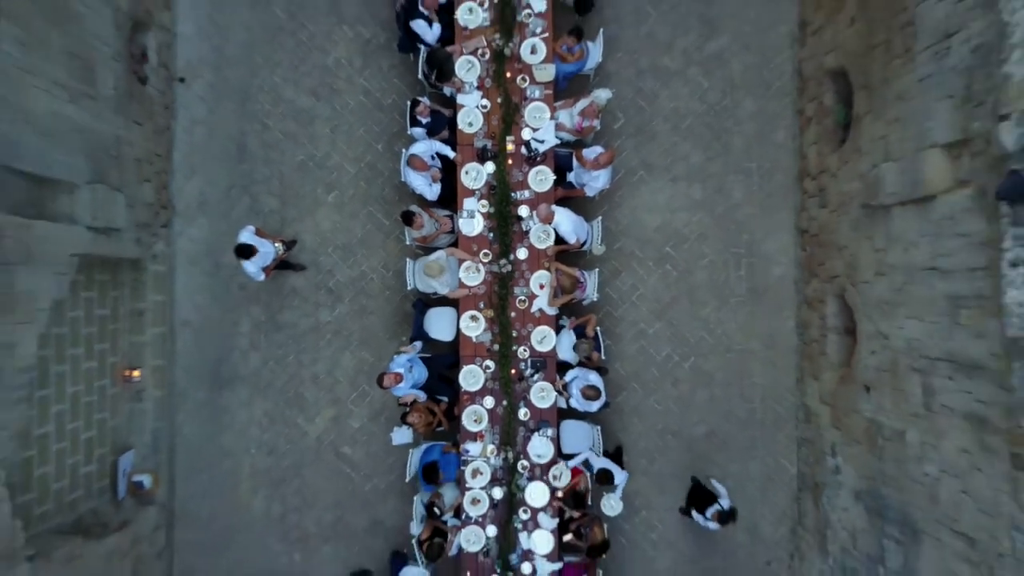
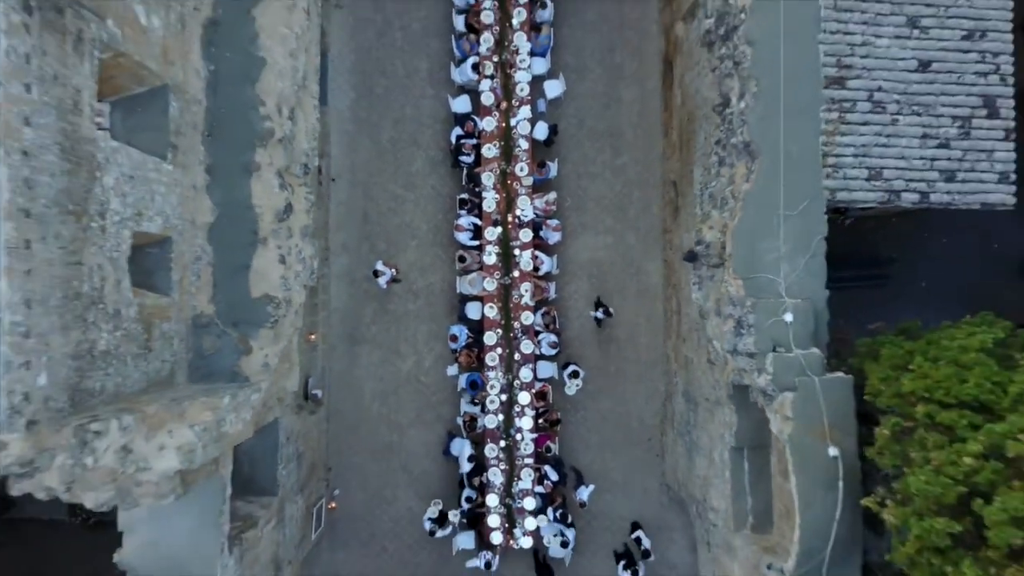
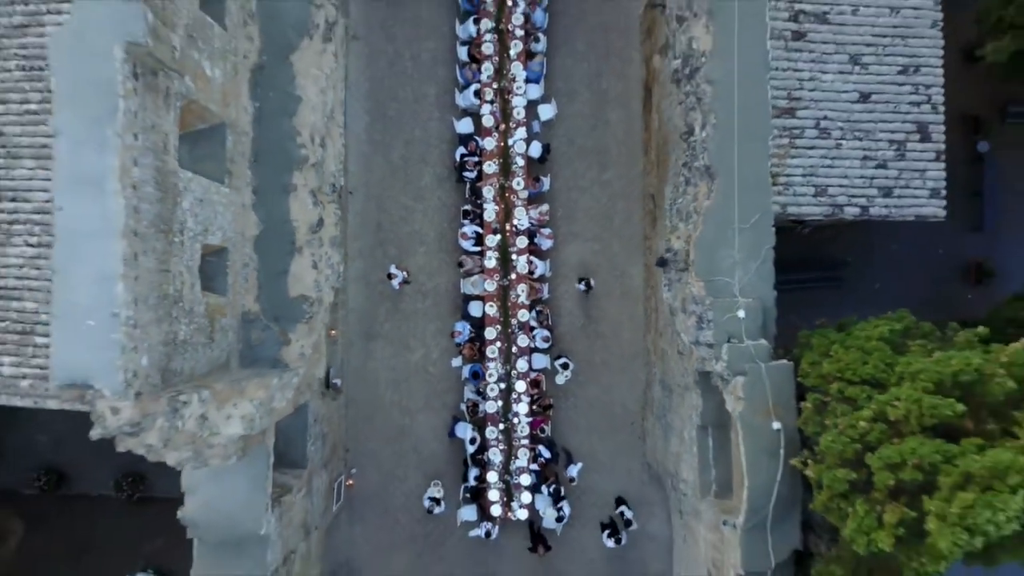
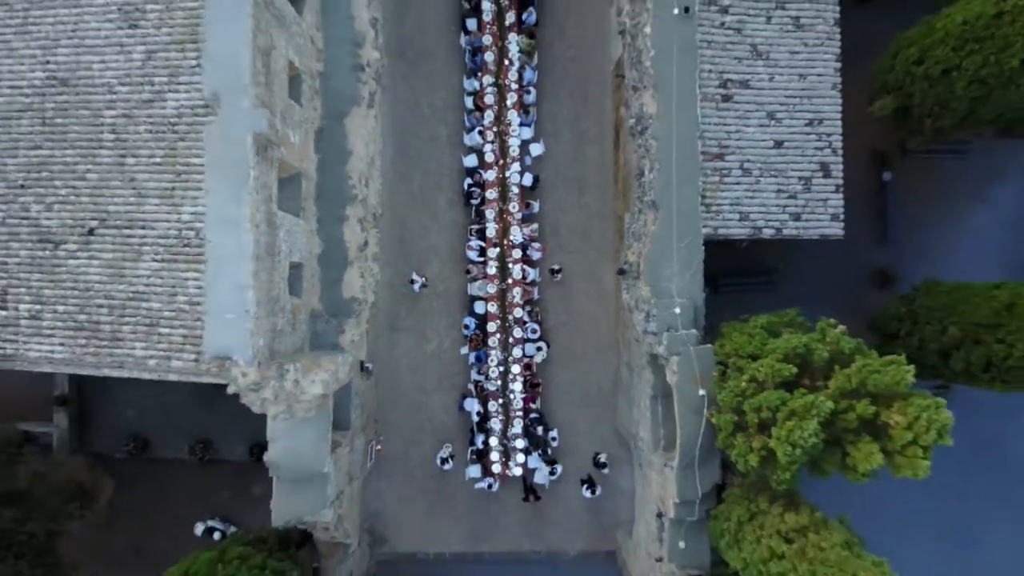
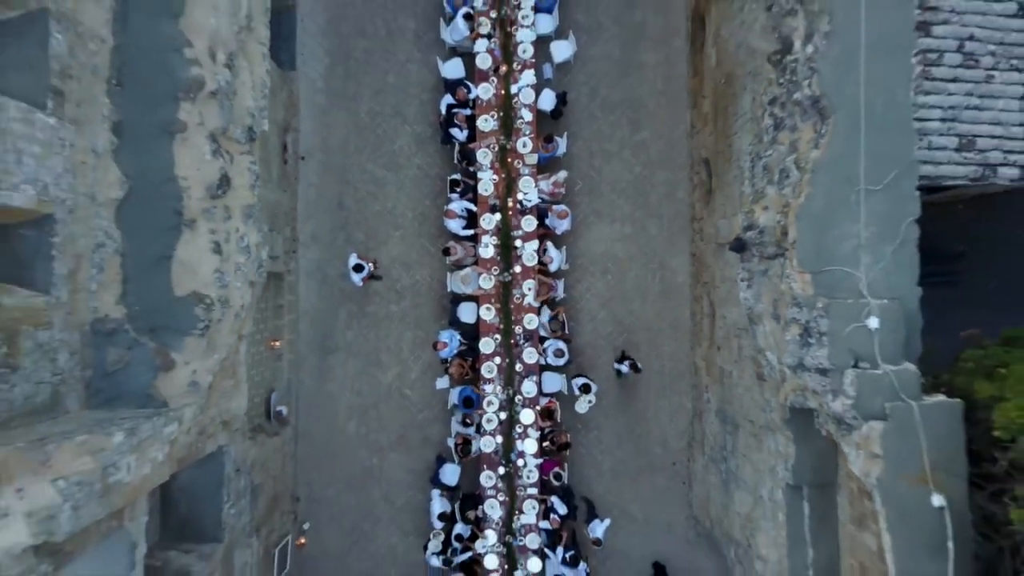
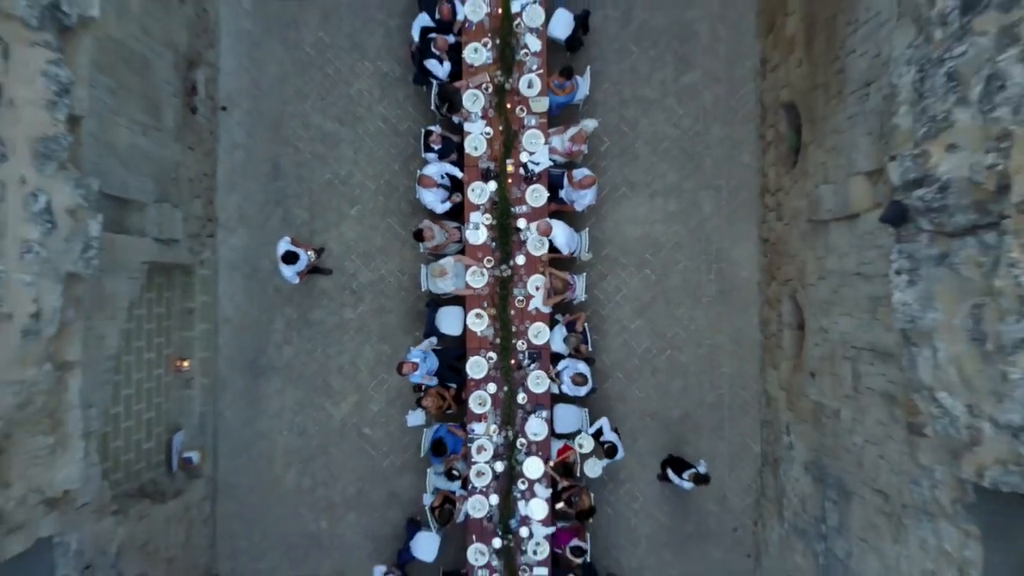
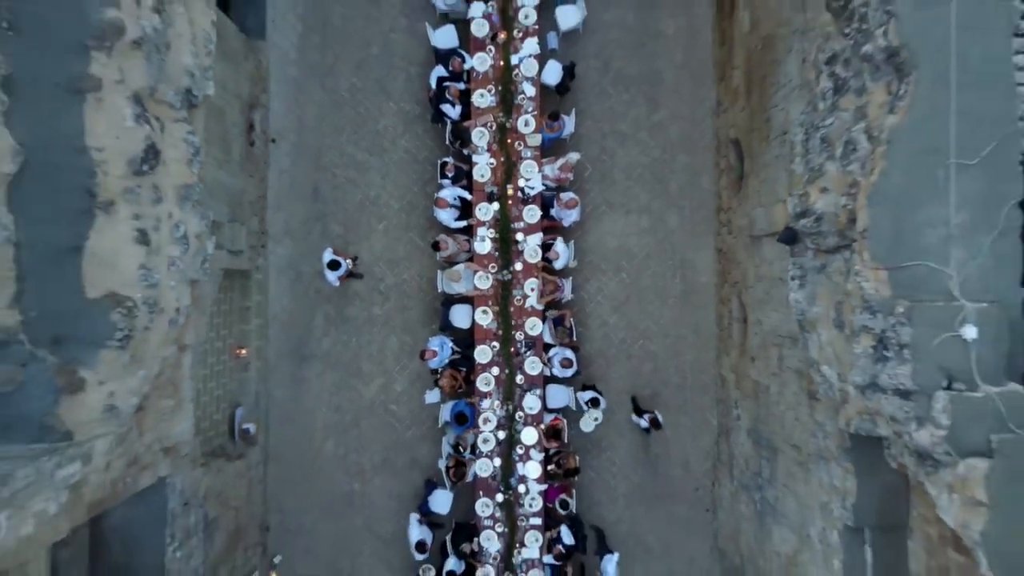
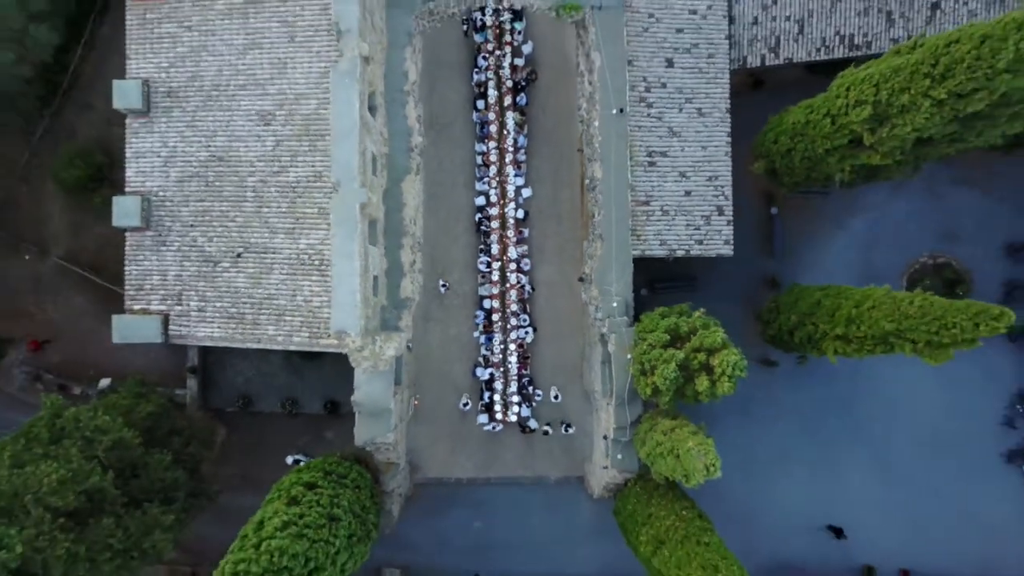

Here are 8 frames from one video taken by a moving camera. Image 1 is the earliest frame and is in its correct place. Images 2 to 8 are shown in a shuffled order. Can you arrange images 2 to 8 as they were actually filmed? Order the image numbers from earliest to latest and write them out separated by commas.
6, 7, 5, 2, 3, 4, 8
